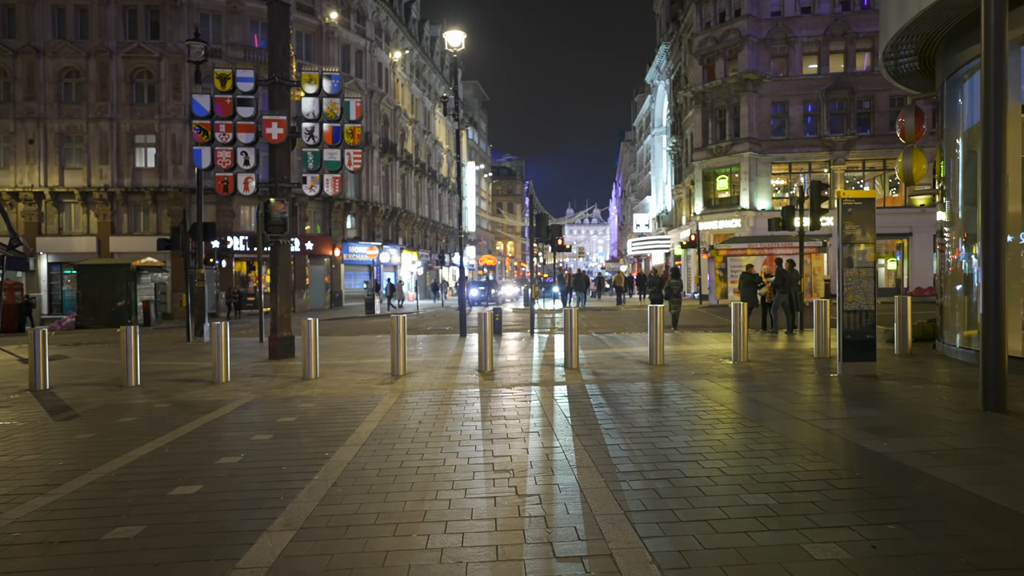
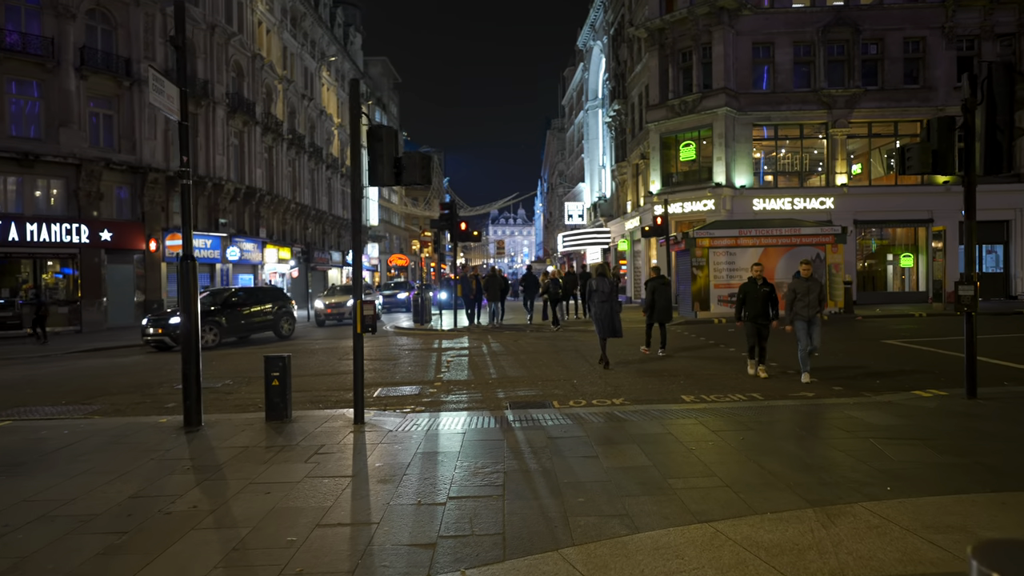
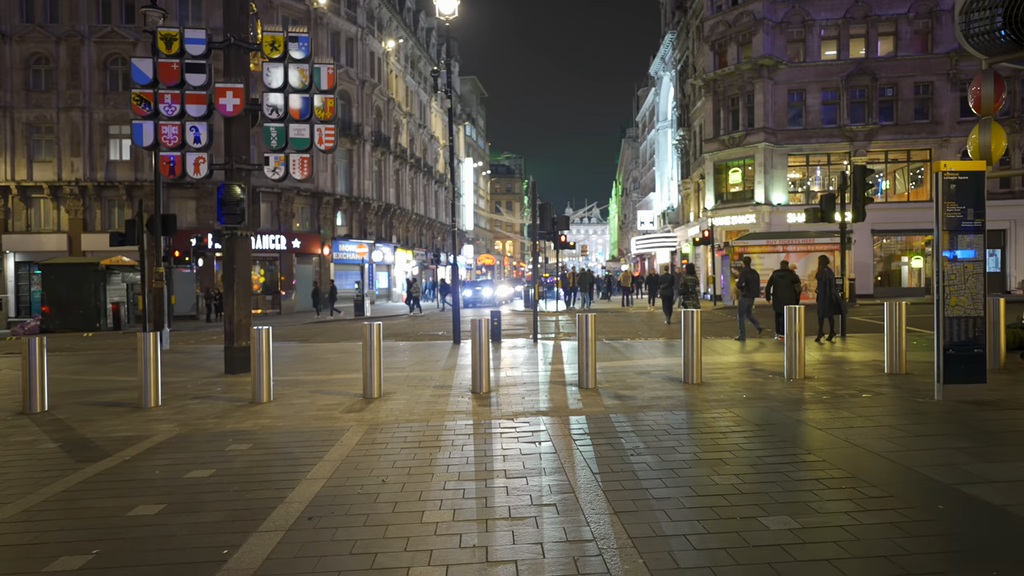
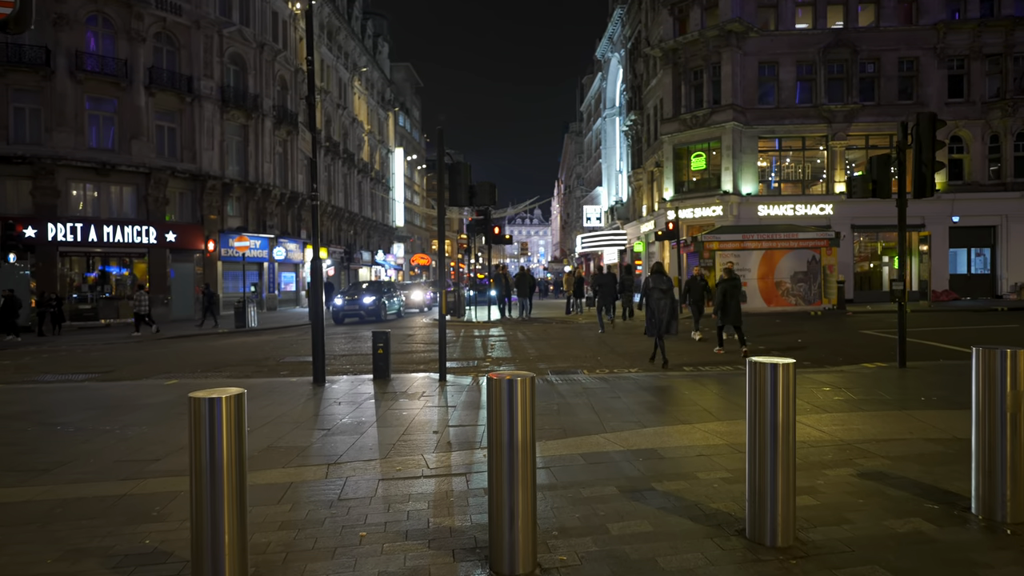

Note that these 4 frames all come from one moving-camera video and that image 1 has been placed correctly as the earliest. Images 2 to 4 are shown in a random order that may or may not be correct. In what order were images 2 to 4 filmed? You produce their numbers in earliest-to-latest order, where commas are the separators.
3, 4, 2
